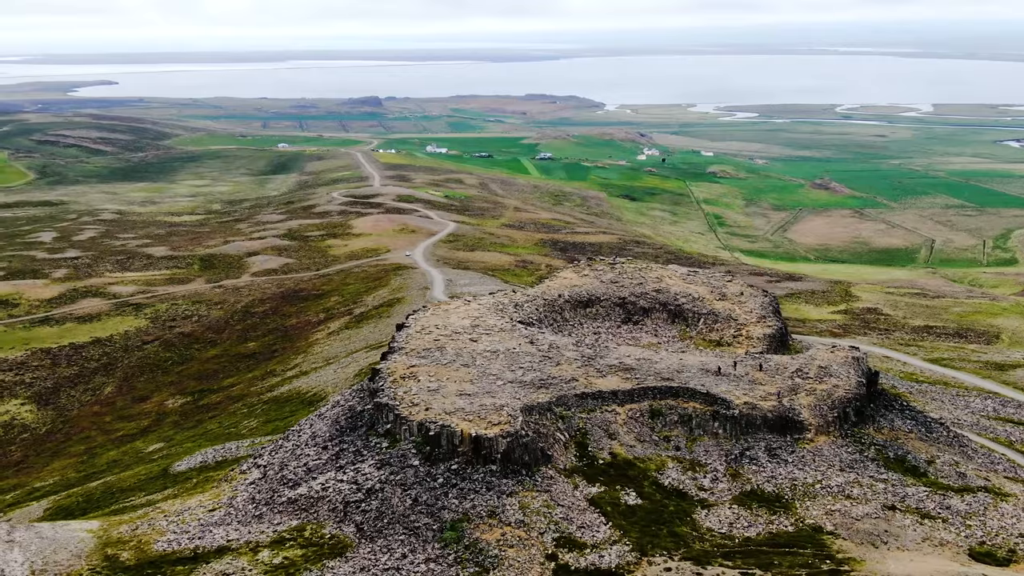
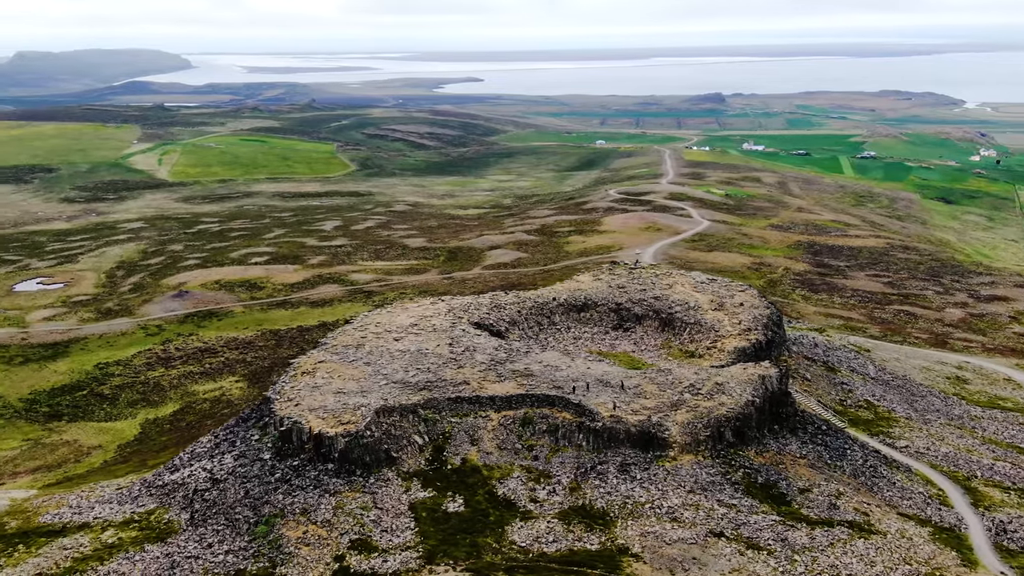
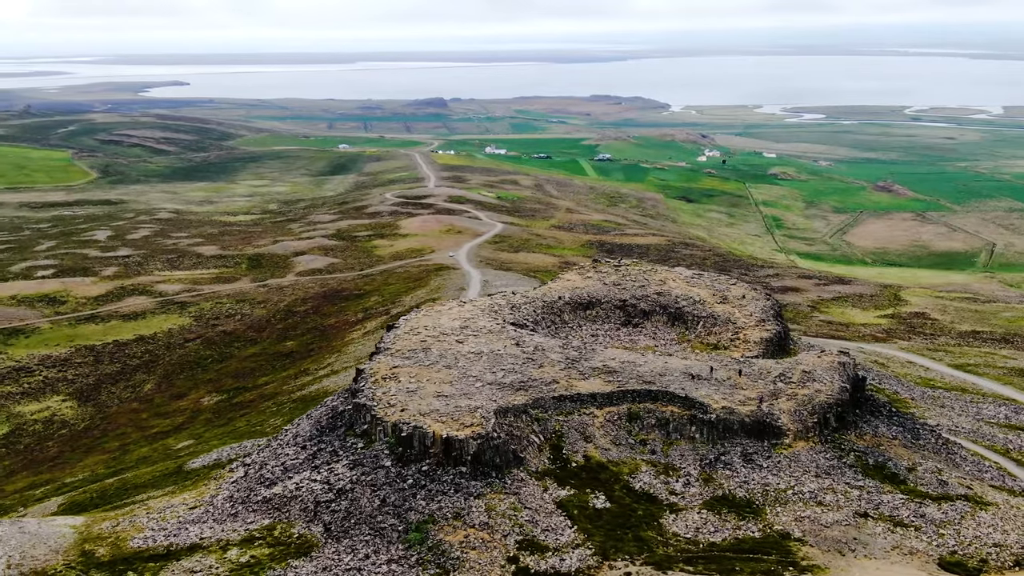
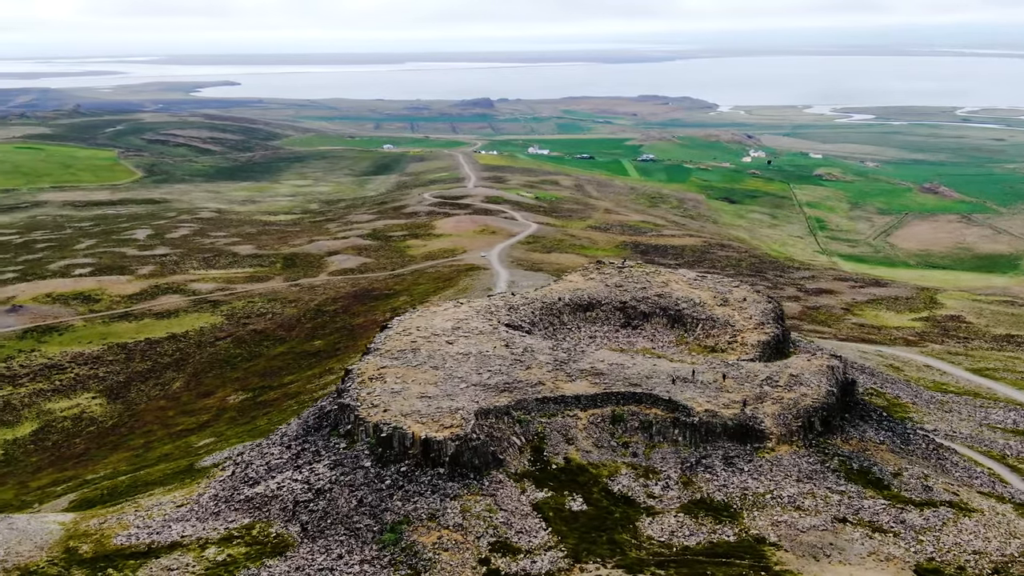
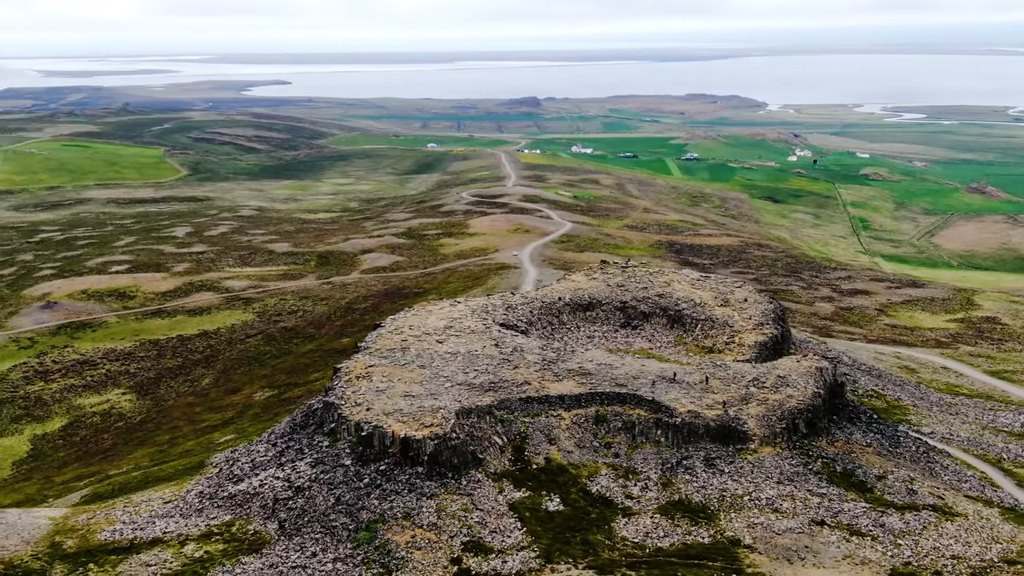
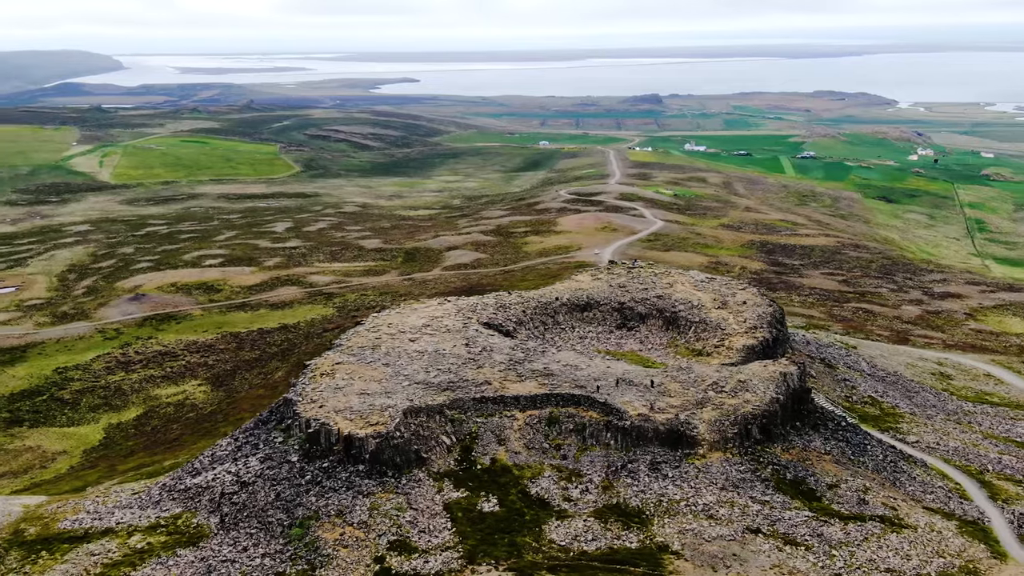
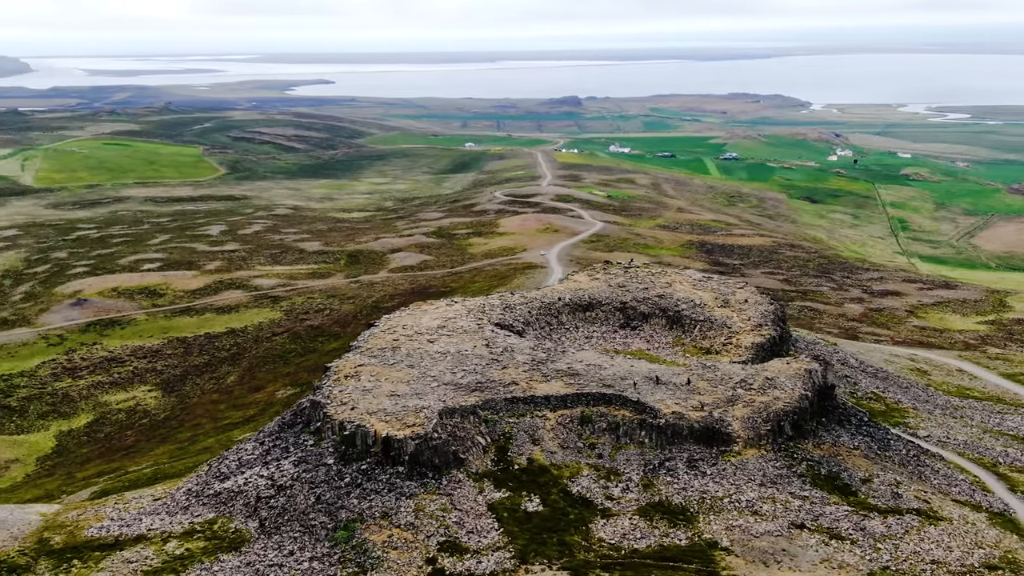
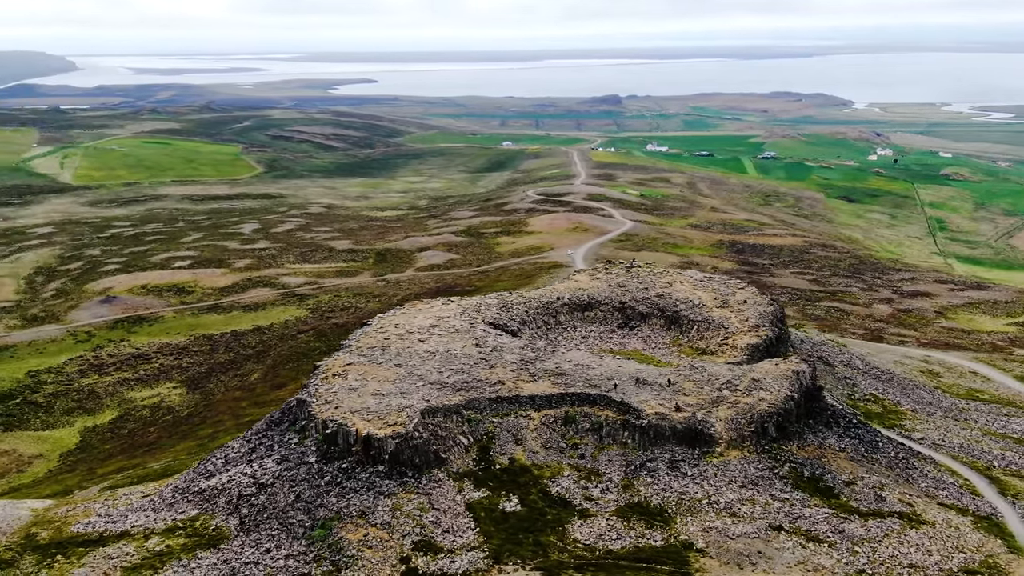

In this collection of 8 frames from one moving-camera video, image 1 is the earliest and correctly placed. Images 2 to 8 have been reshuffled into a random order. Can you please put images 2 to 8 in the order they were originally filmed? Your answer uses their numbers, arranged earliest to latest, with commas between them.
3, 4, 5, 7, 8, 6, 2
